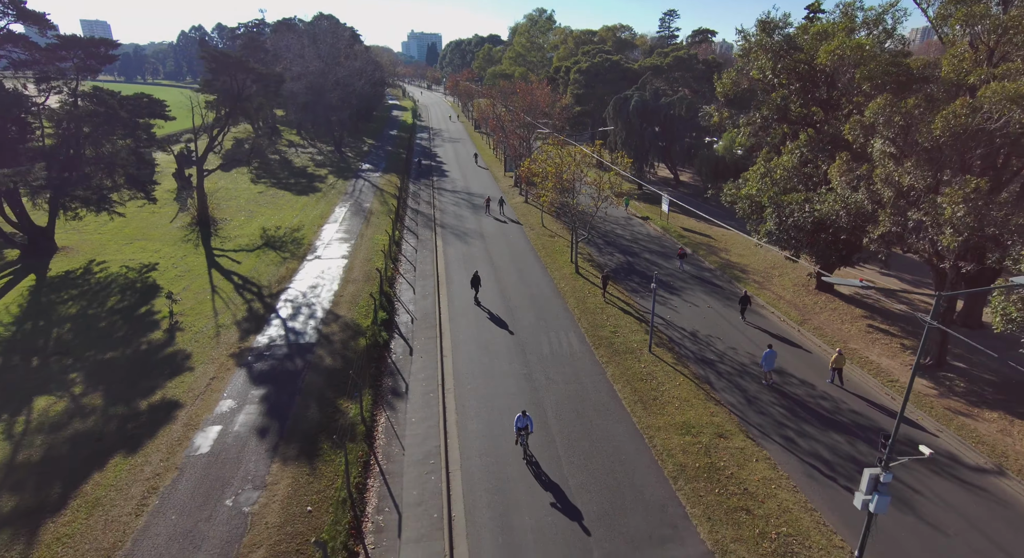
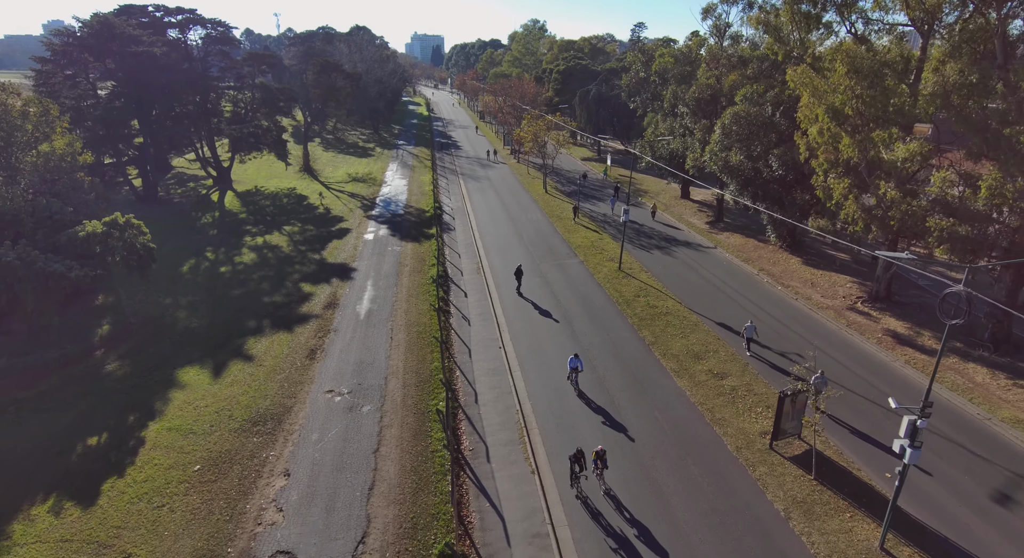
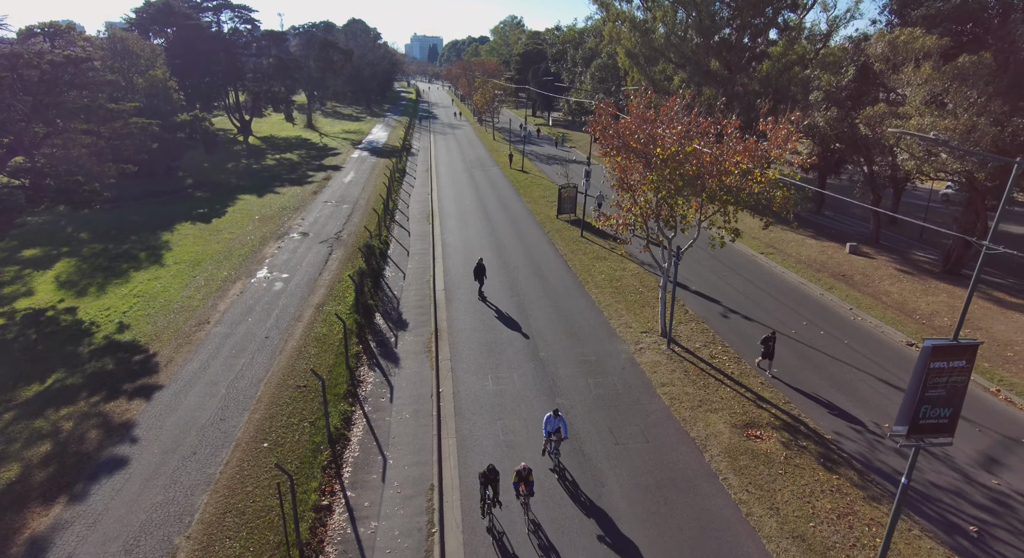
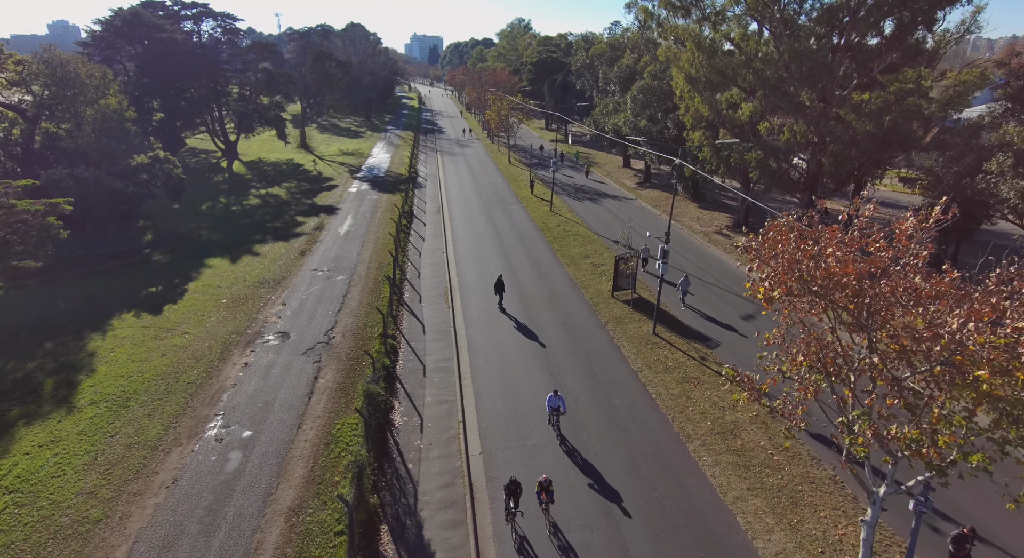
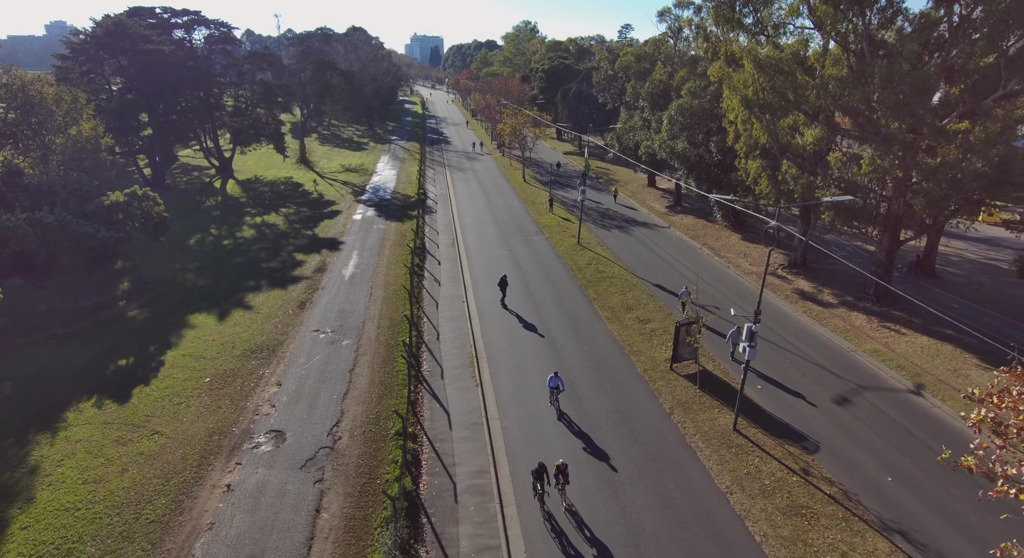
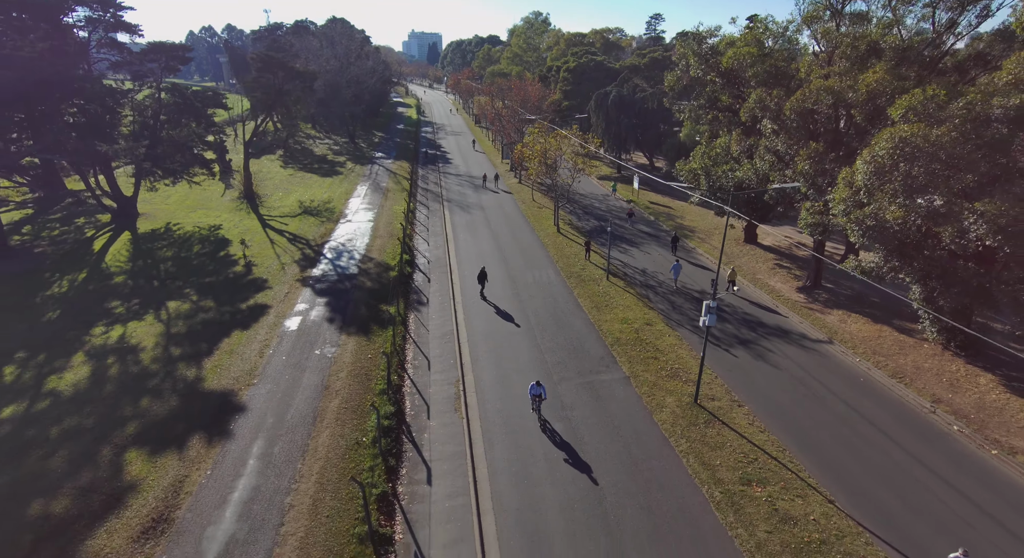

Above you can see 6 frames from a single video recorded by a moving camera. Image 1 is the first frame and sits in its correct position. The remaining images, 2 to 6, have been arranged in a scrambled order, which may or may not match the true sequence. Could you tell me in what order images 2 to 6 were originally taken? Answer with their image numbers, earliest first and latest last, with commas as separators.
6, 2, 5, 4, 3
